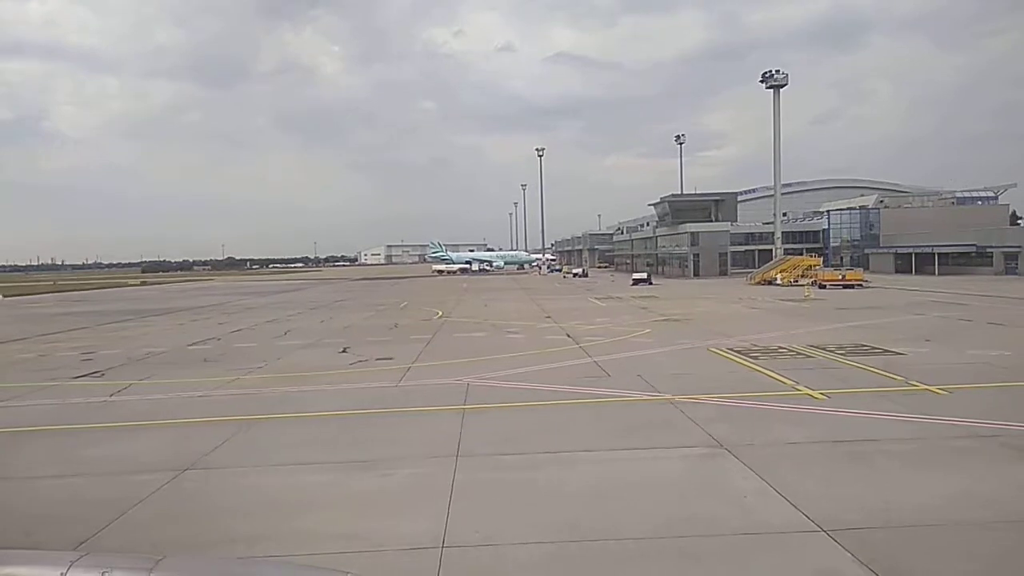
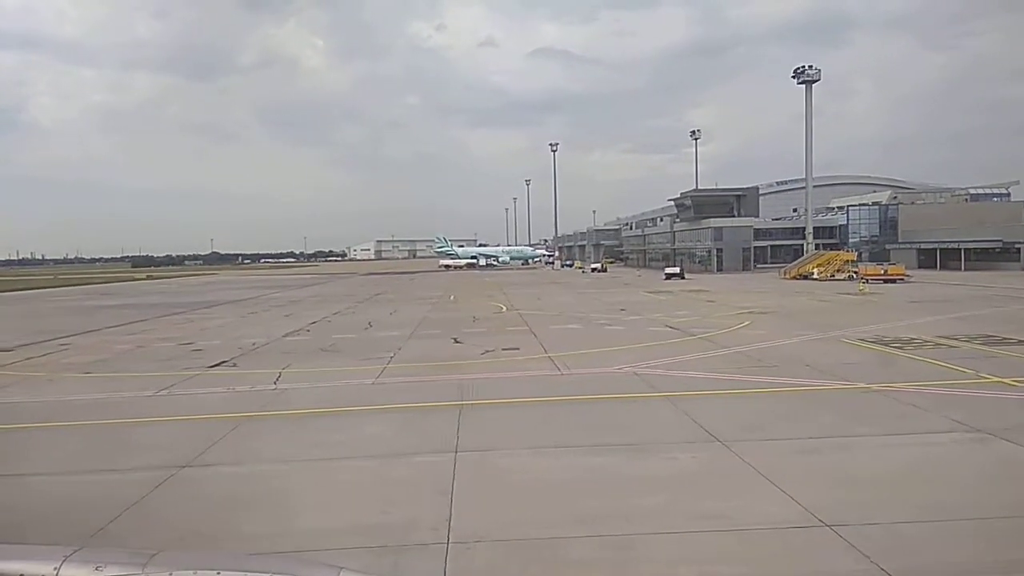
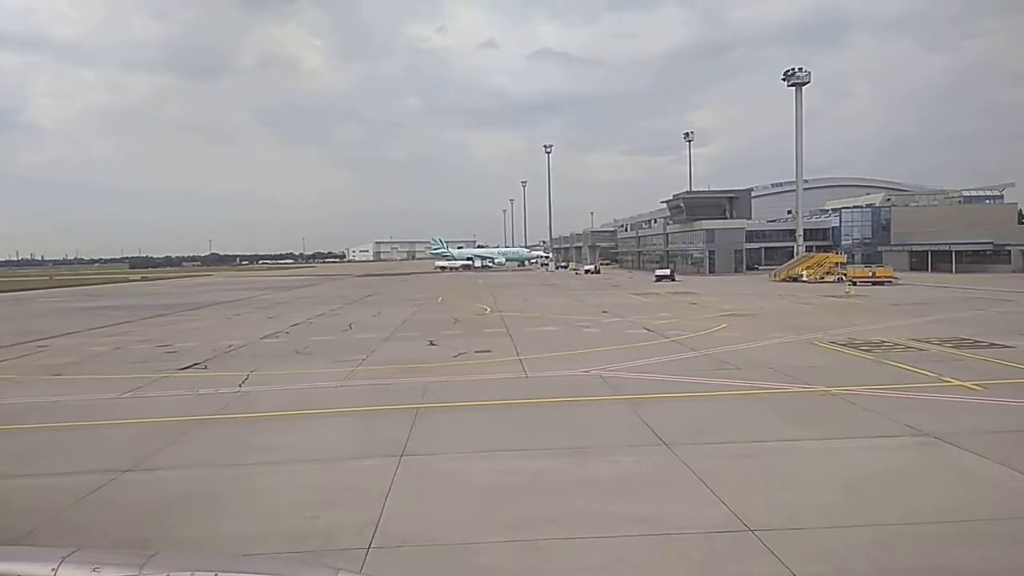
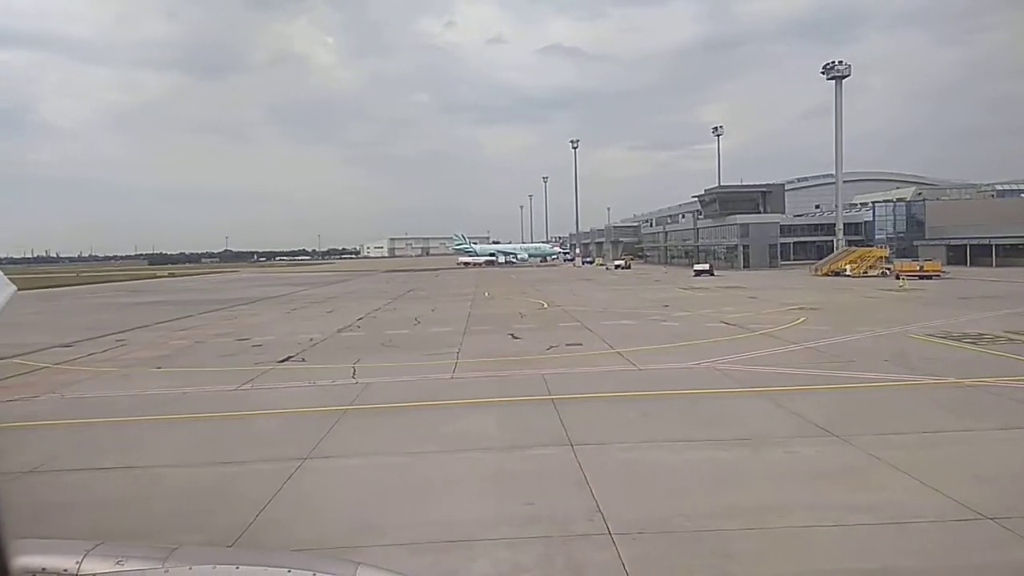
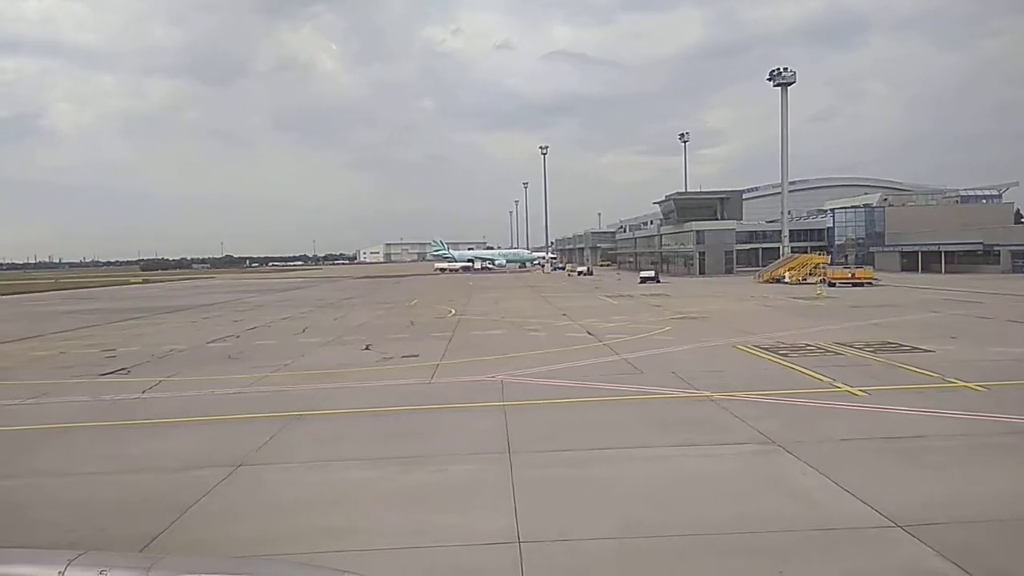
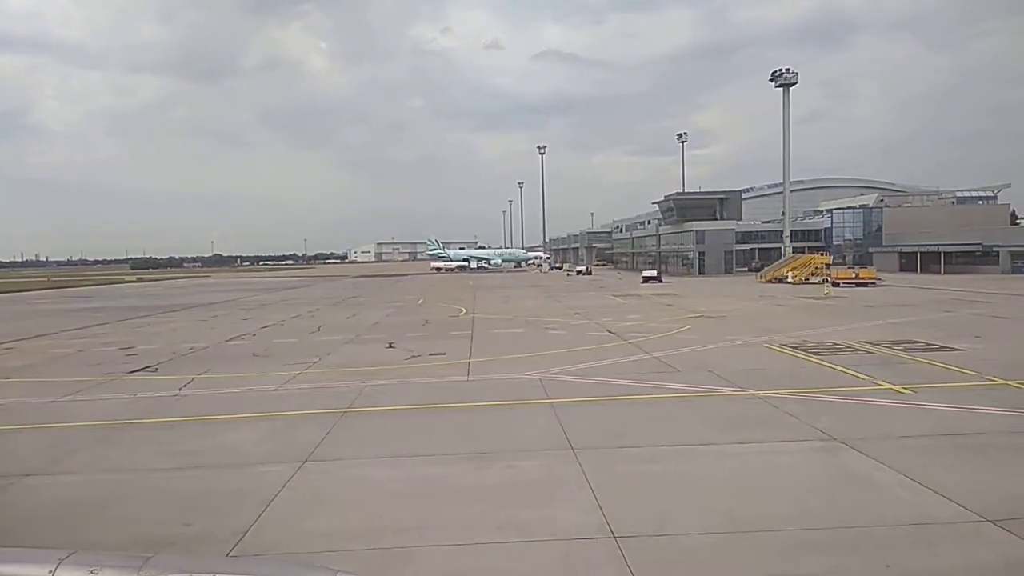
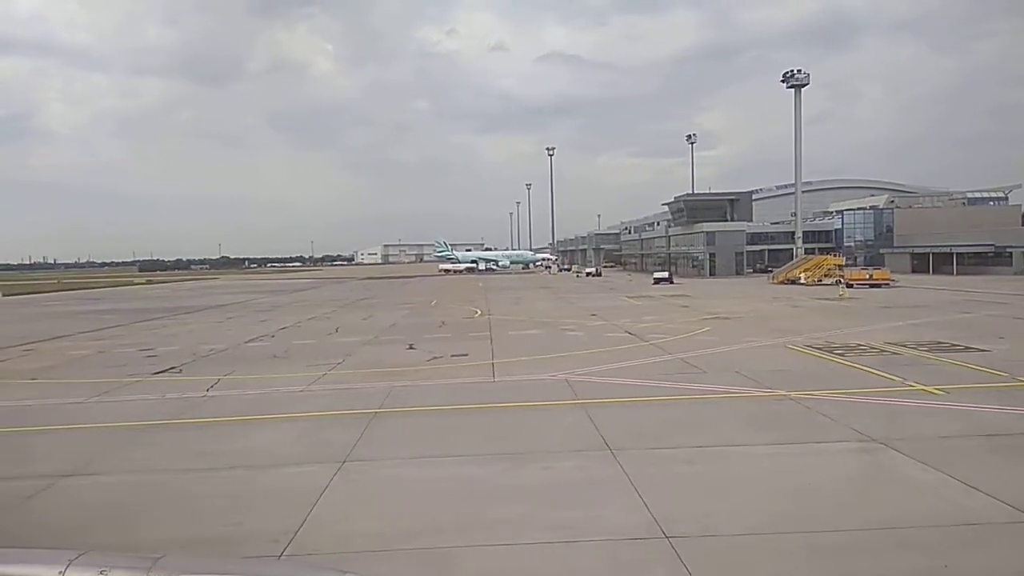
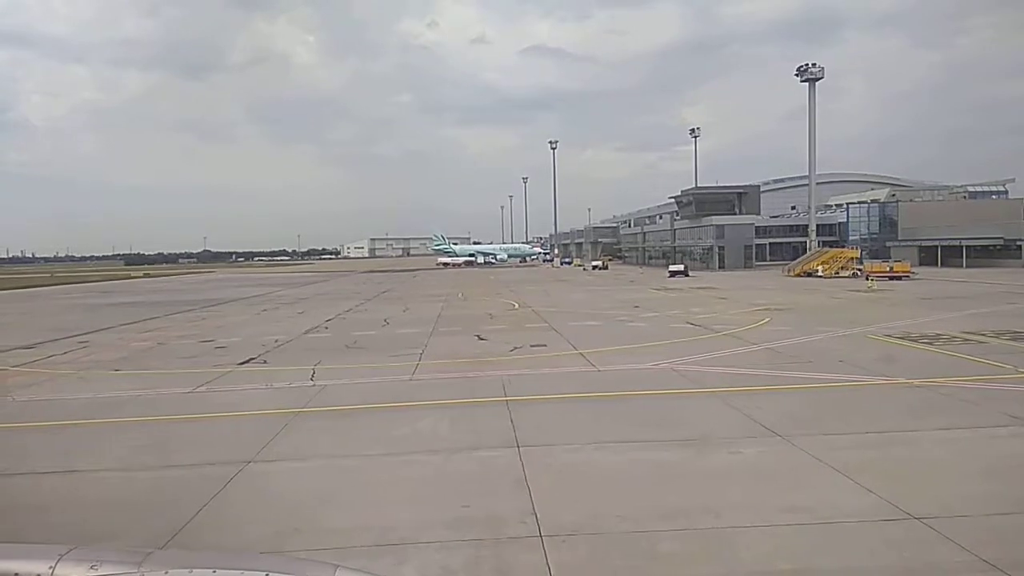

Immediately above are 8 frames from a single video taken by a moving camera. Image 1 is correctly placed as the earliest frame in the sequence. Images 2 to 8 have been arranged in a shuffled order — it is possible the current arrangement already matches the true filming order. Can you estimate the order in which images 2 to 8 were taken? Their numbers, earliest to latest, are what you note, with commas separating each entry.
5, 6, 7, 3, 2, 8, 4
